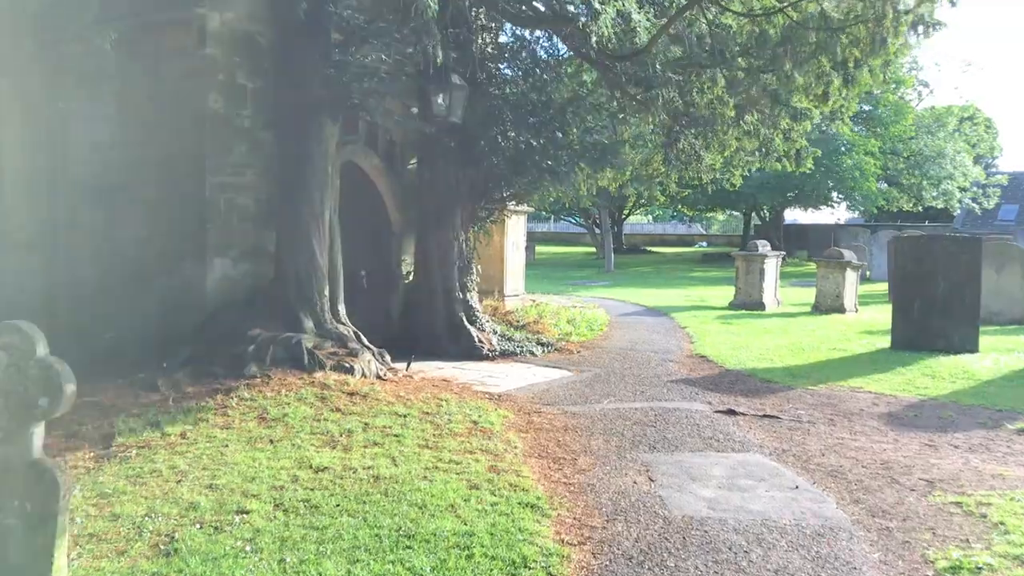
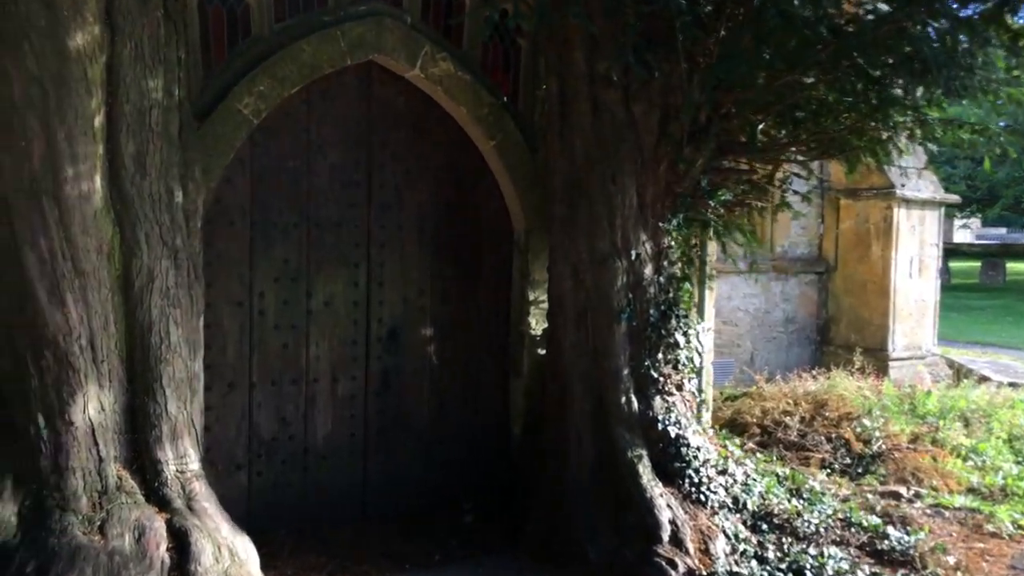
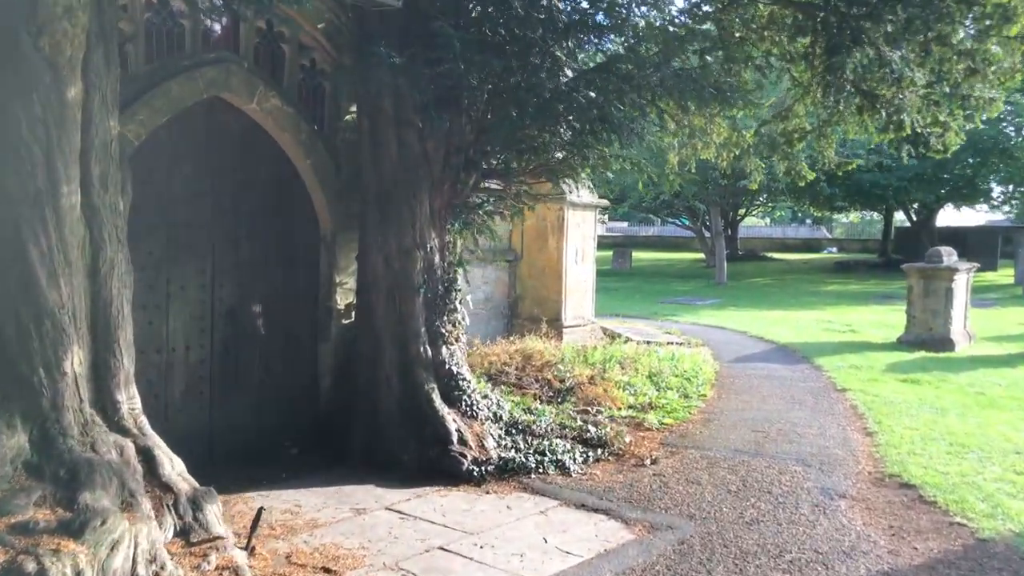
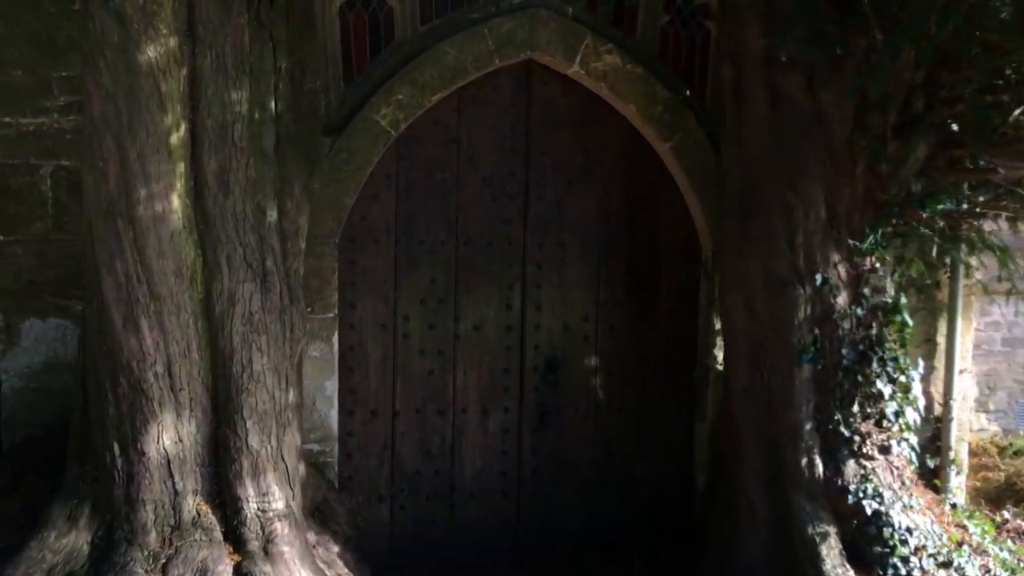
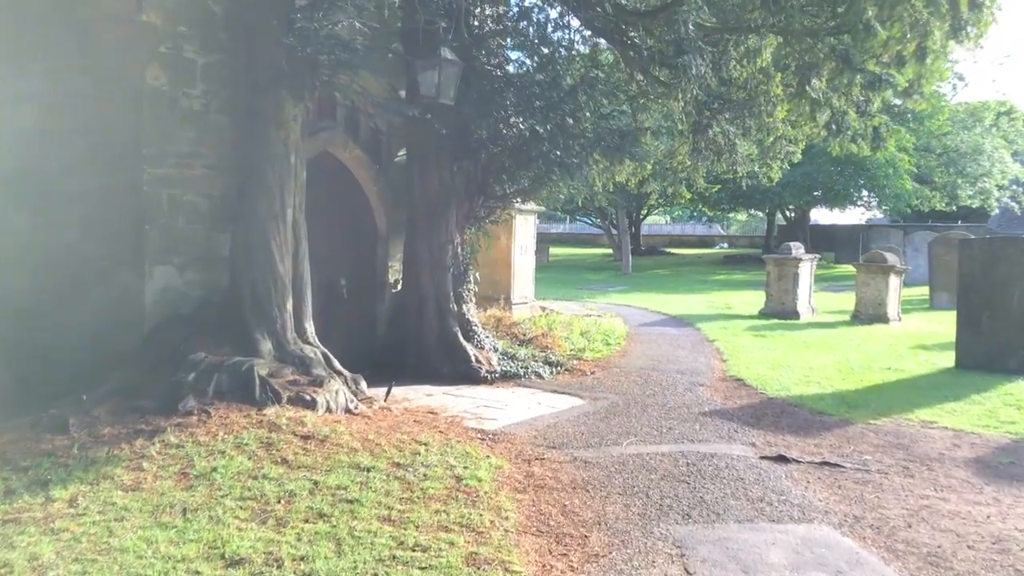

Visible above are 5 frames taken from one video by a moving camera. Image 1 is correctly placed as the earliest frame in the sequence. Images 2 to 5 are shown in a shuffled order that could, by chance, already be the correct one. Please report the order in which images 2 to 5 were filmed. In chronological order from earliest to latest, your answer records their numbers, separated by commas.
5, 3, 2, 4
